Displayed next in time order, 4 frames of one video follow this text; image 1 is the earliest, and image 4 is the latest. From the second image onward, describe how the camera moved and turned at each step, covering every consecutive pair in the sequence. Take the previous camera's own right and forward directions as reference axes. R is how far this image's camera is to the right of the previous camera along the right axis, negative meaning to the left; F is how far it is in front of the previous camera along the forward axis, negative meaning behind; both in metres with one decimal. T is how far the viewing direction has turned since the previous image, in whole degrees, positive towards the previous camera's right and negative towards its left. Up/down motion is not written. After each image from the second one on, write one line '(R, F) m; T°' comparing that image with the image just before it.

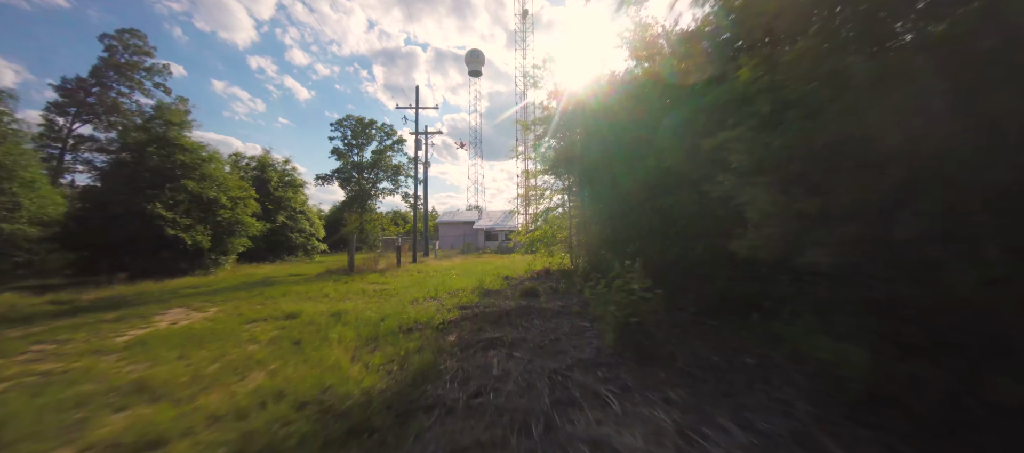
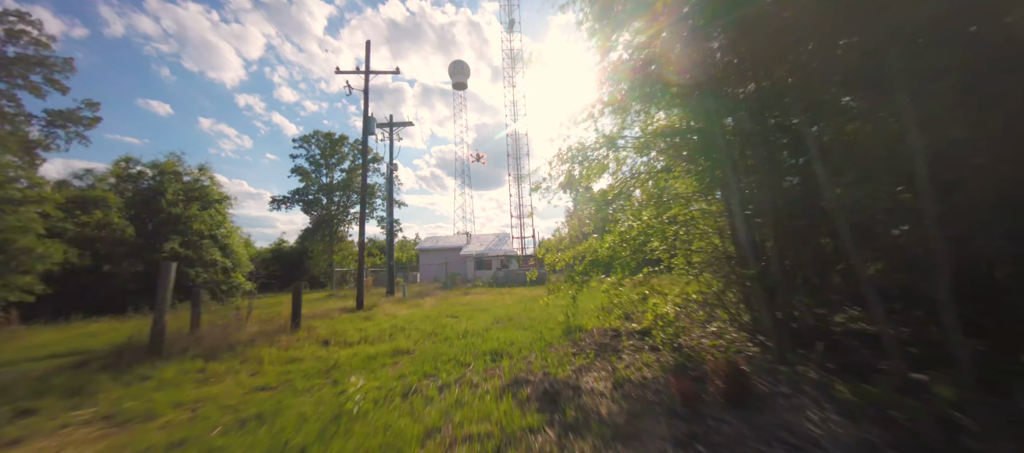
(-0.4, +6.7) m; +2°
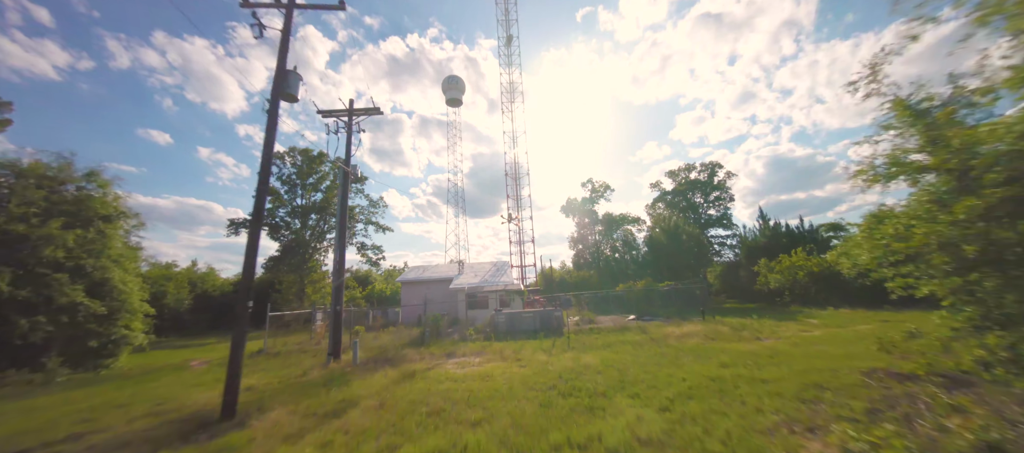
(-0.3, +5.1) m; +1°
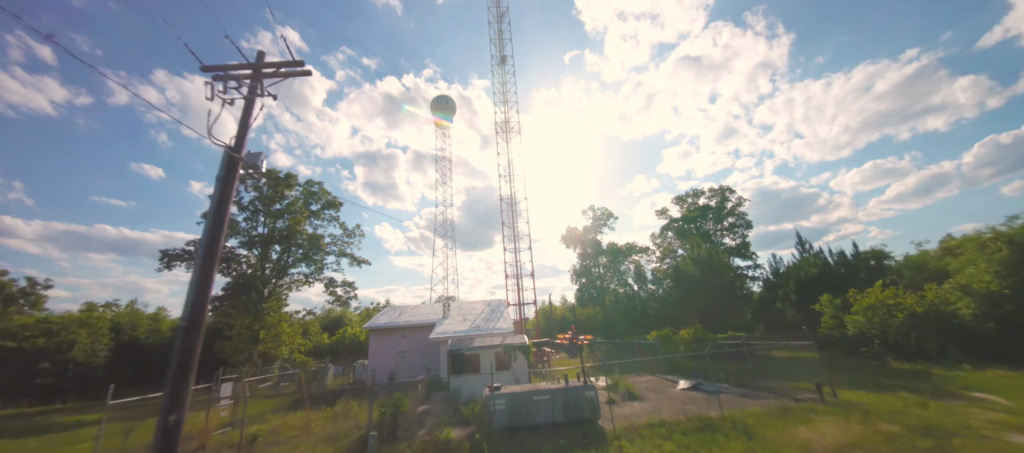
(-0.2, +5.1) m; +1°
